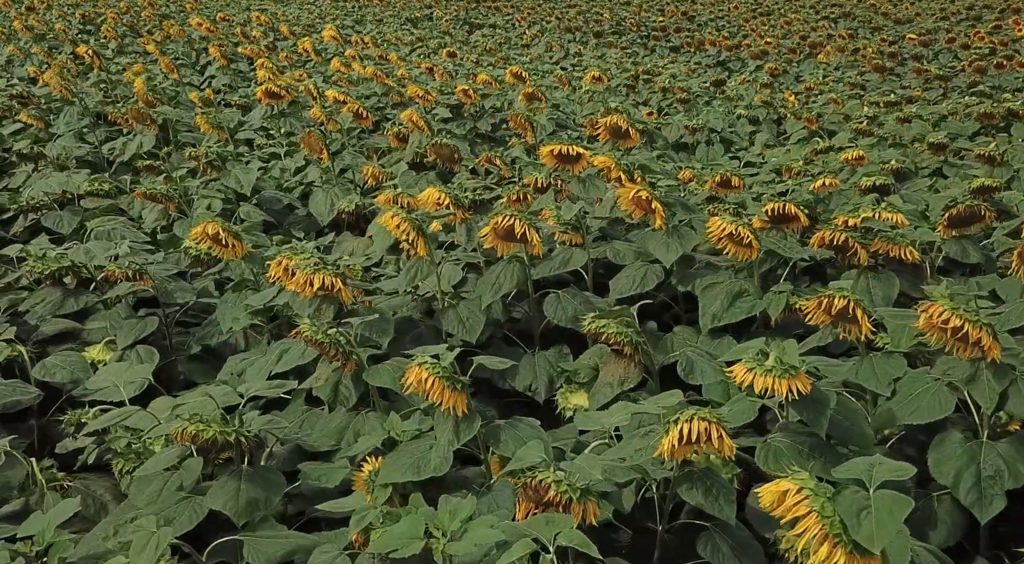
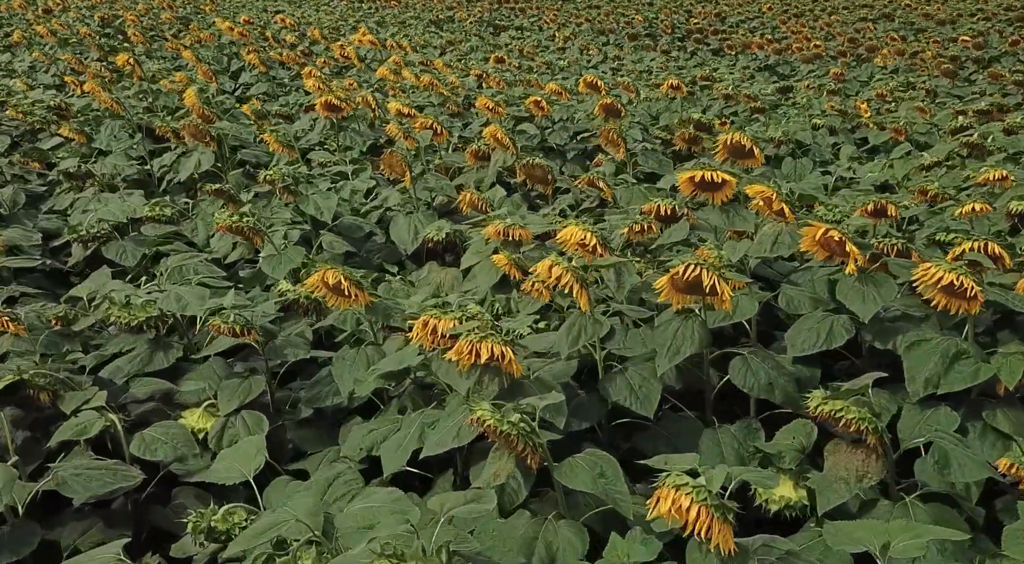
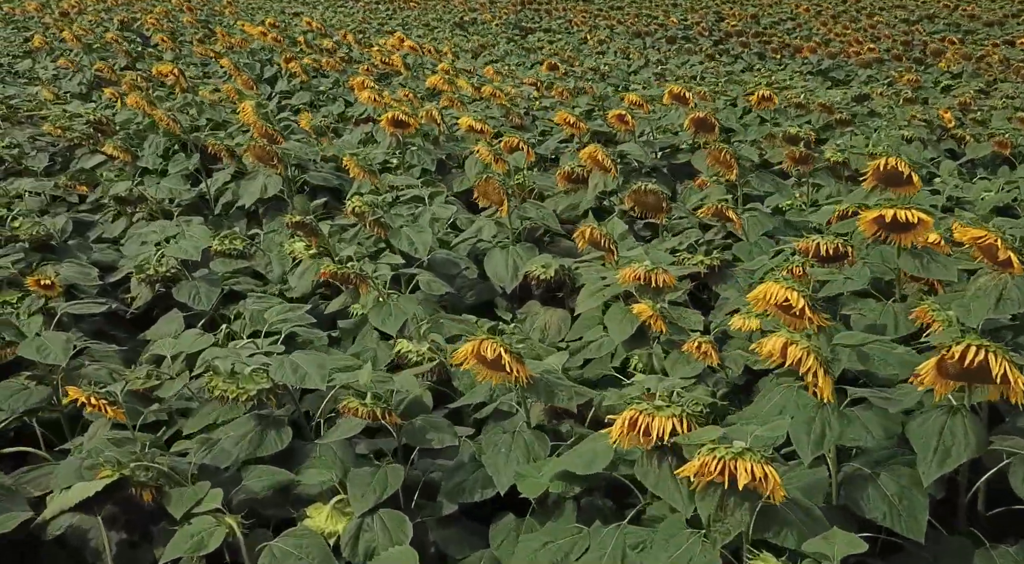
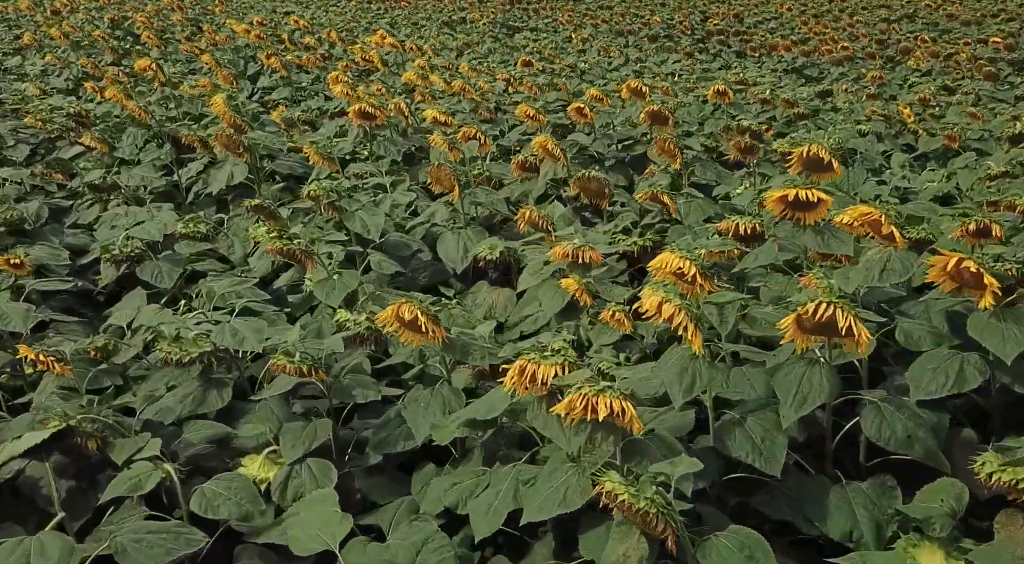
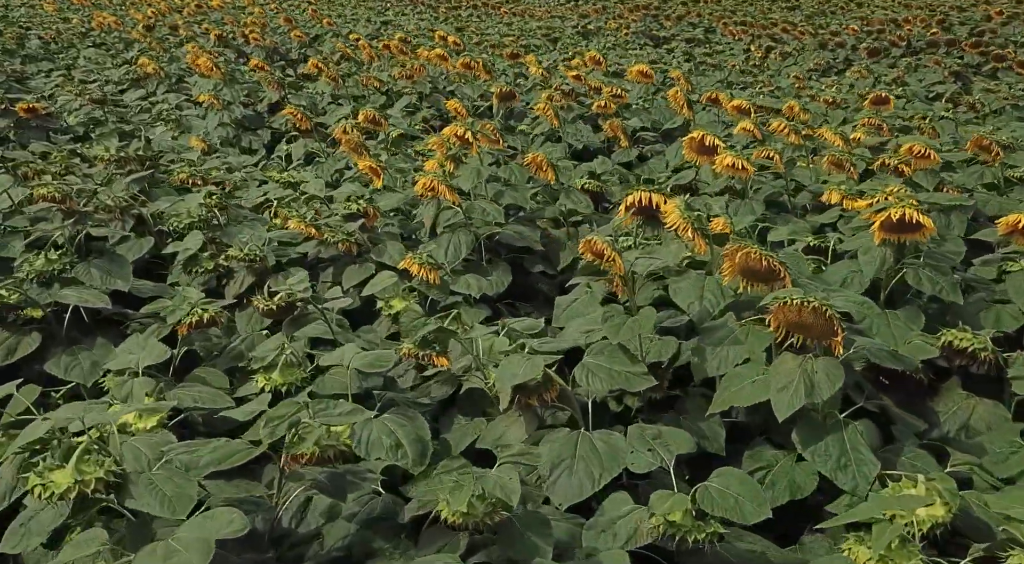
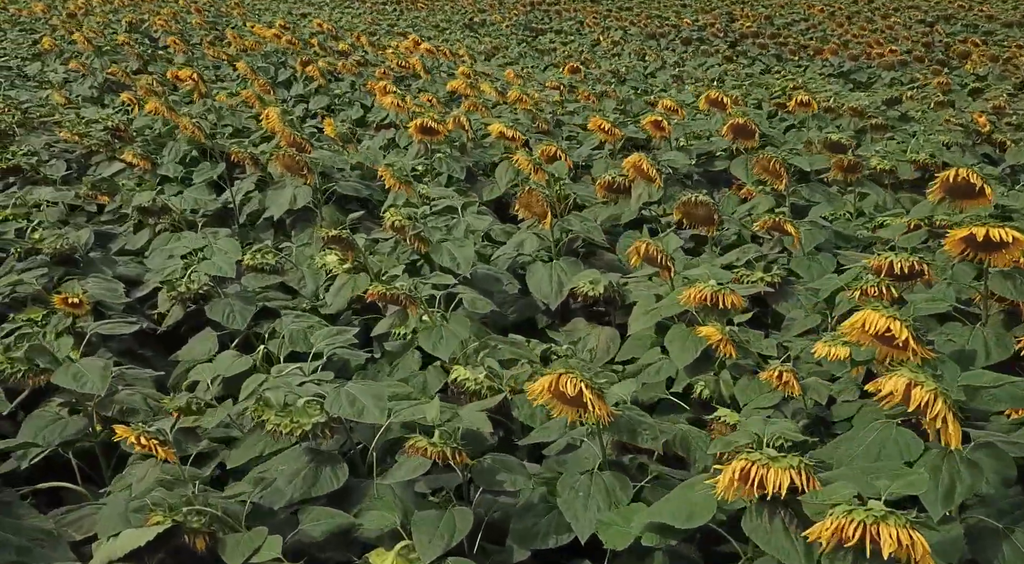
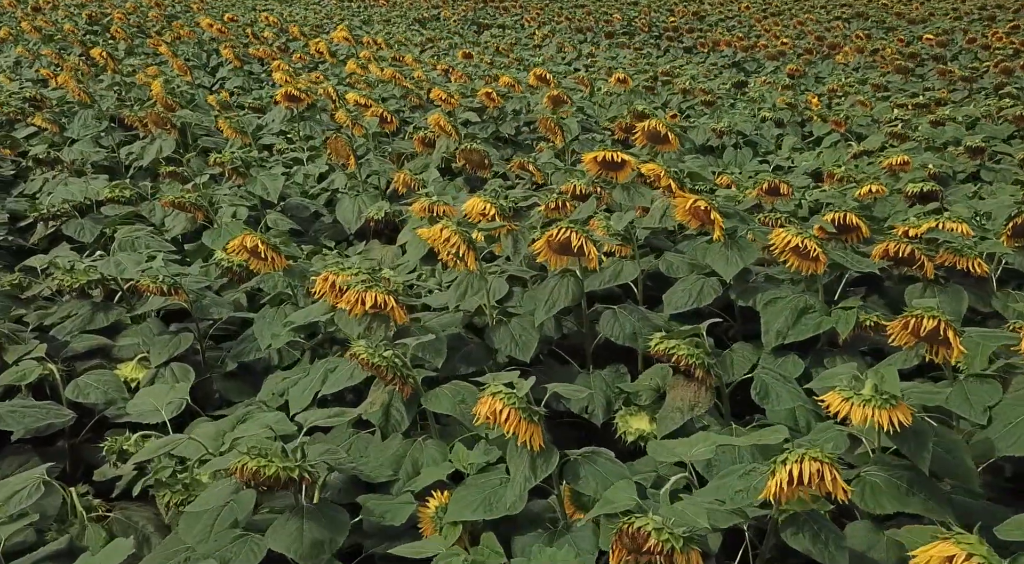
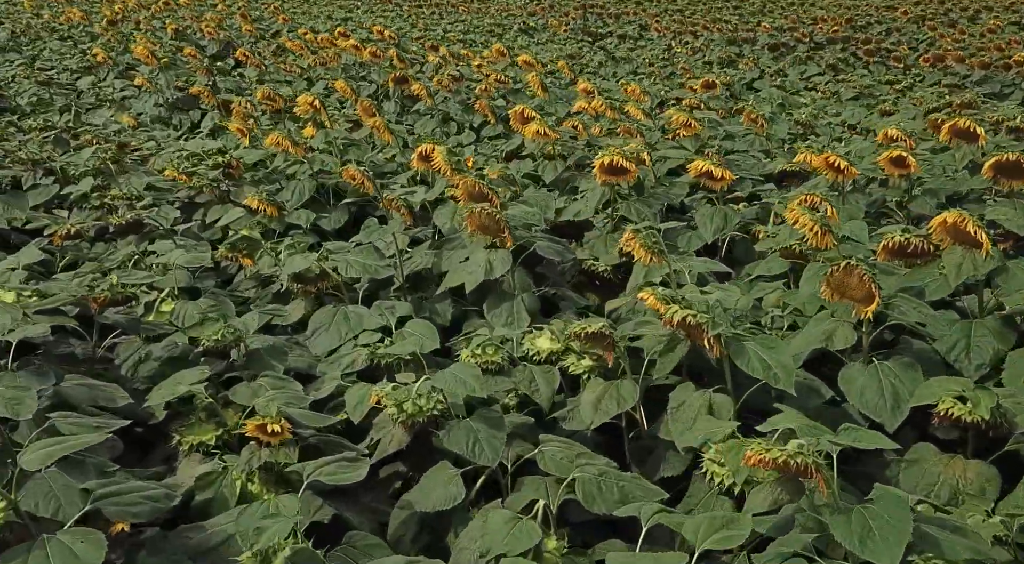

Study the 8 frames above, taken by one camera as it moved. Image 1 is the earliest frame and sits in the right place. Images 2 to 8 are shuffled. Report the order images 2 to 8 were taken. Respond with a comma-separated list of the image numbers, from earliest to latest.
7, 2, 4, 3, 6, 8, 5
